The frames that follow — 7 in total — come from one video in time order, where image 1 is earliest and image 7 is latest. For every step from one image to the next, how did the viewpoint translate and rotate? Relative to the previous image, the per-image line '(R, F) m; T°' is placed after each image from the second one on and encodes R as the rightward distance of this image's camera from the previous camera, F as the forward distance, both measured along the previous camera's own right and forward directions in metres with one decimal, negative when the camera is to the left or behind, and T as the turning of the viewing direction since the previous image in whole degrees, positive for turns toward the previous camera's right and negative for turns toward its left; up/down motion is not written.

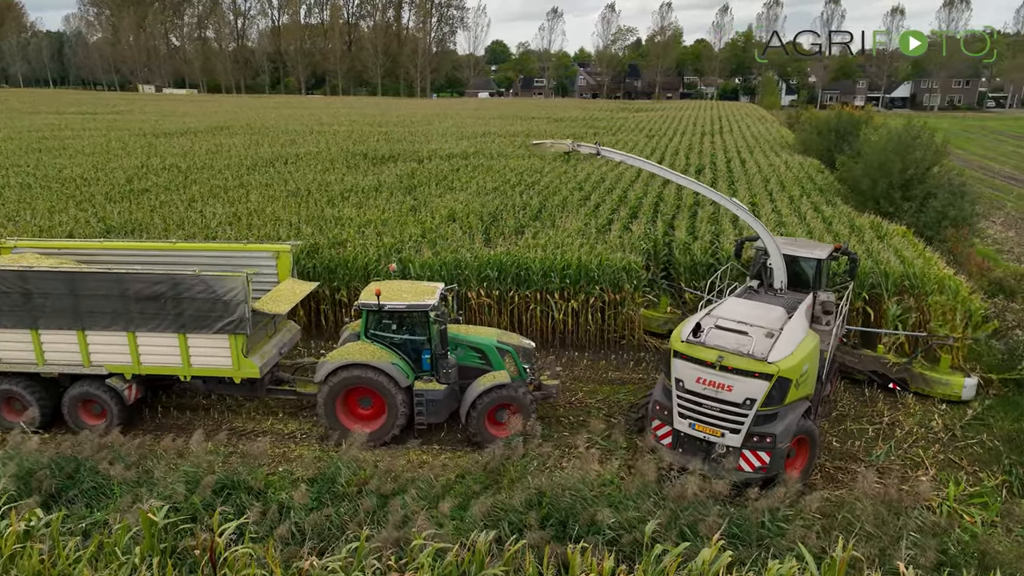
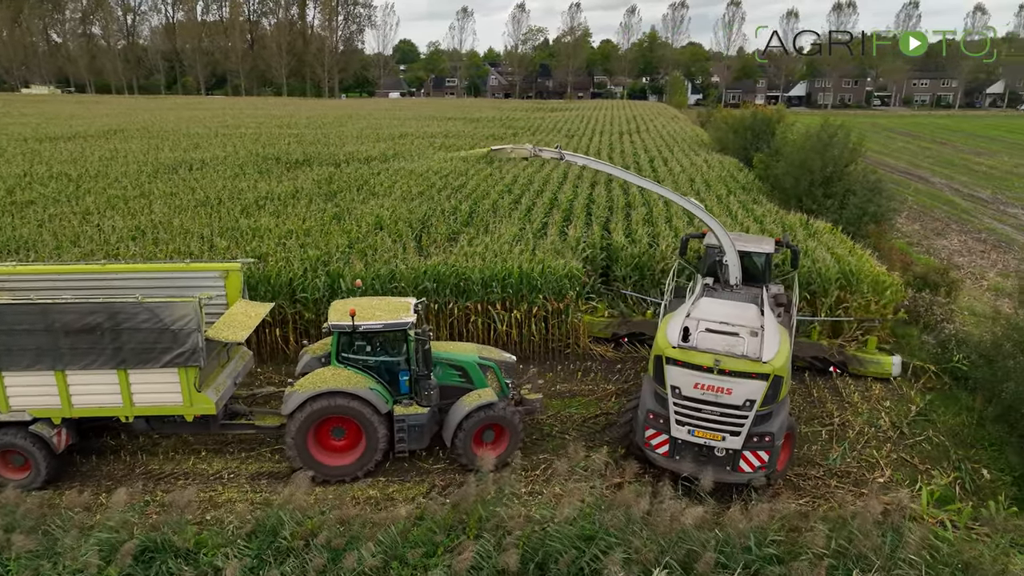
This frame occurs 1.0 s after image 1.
(-0.3, +0.5) m; +7°
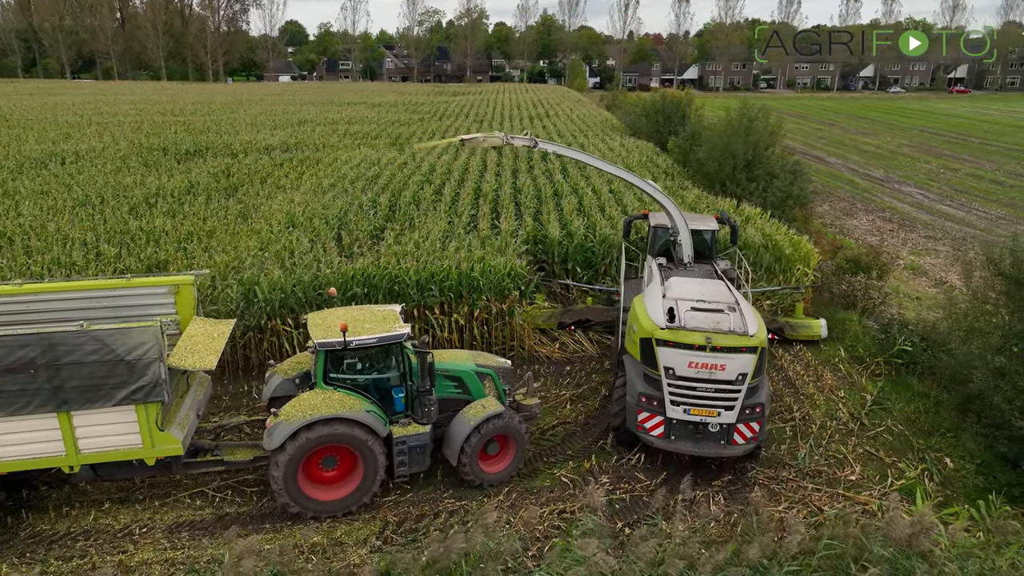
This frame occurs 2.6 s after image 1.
(-0.5, +0.8) m; +8°
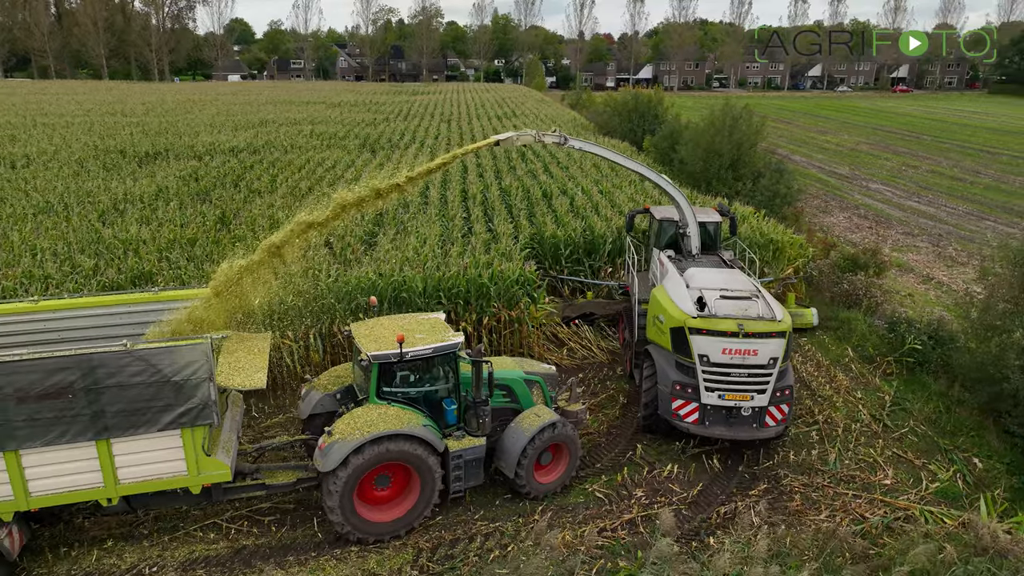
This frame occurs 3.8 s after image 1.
(-0.7, +0.3) m; +4°
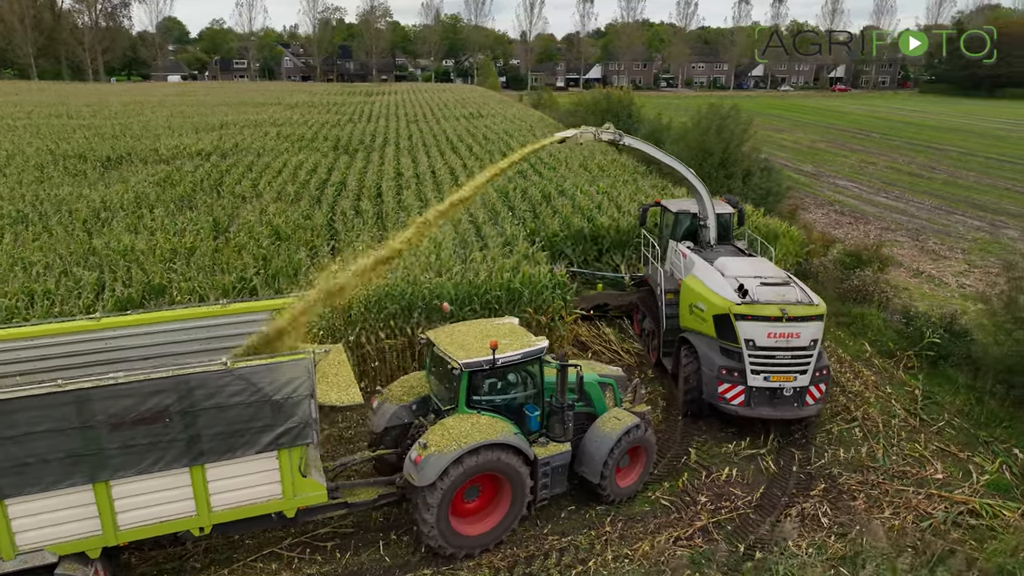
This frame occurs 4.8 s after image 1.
(-1.0, +0.2) m; +4°
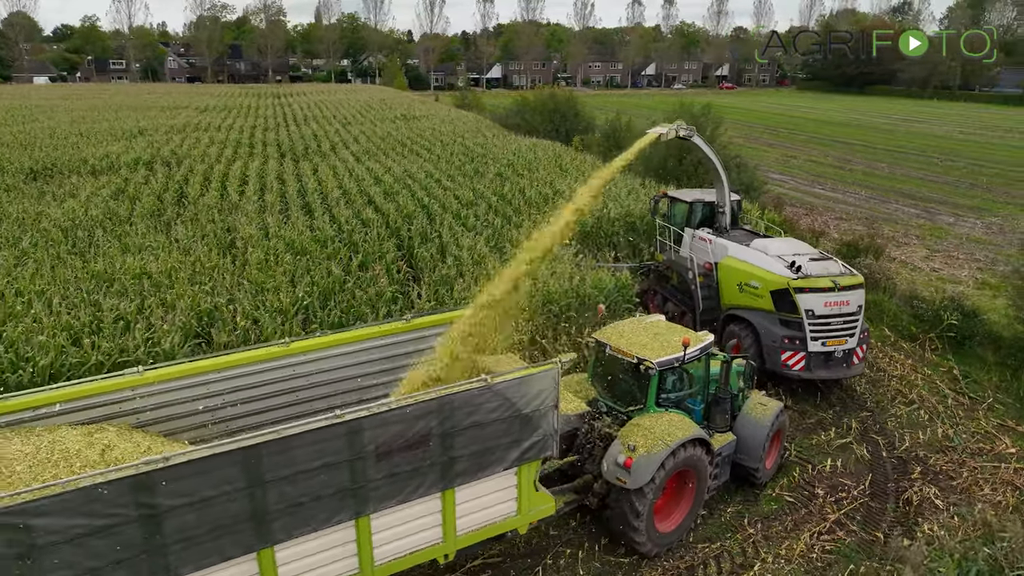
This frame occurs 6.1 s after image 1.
(-2.1, +0.2) m; +9°
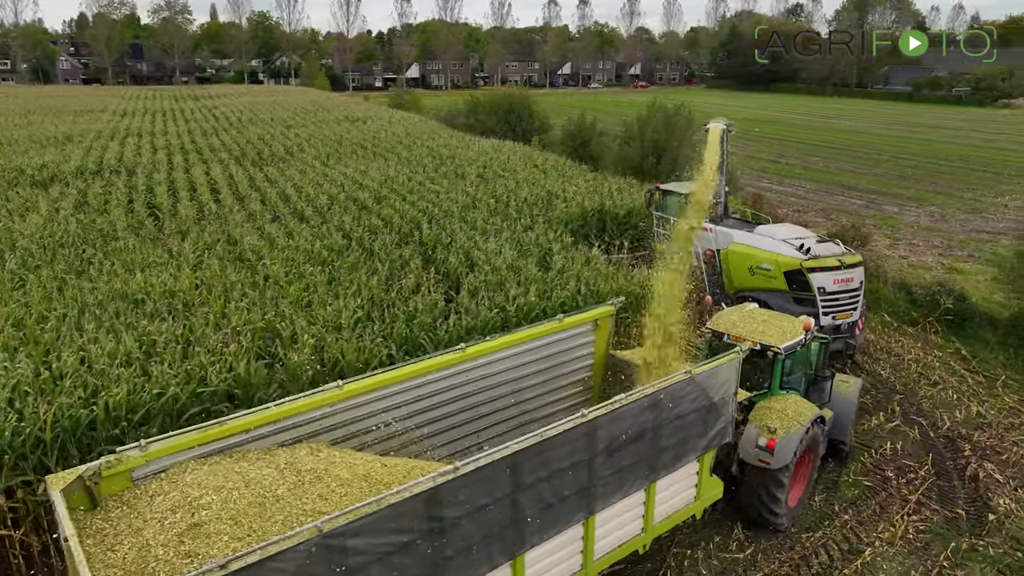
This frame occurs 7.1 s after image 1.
(-1.6, 0.0) m; +7°
